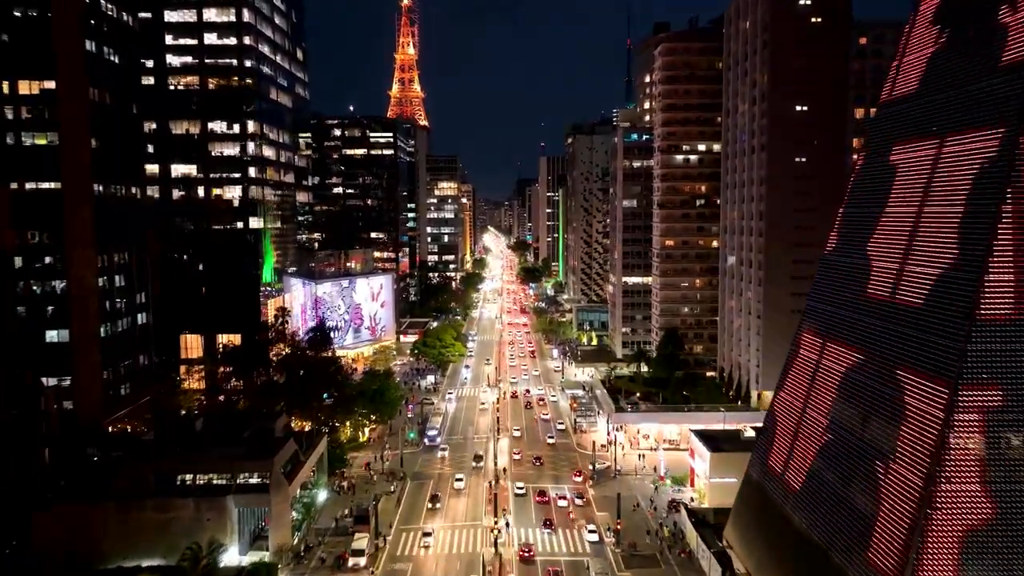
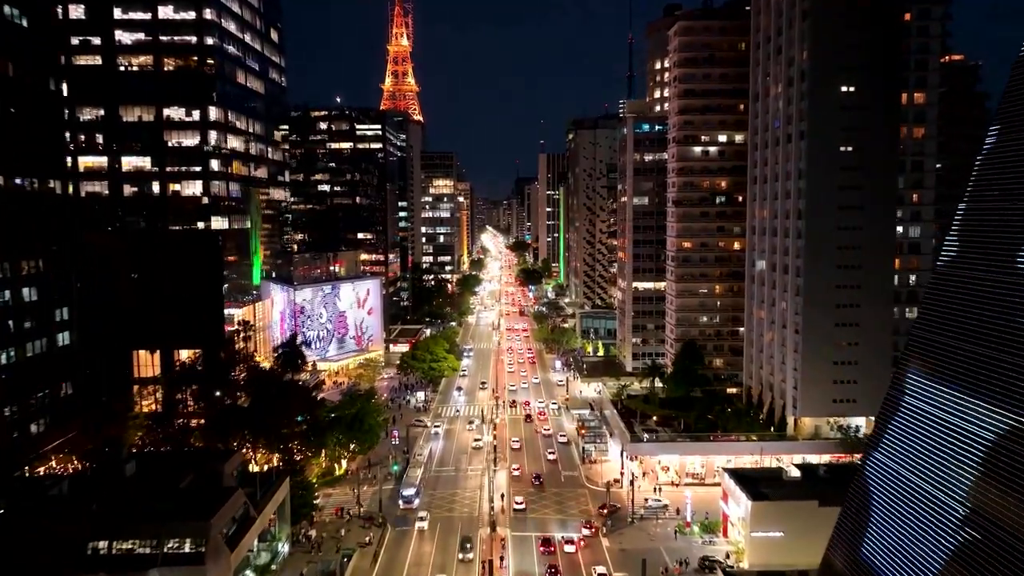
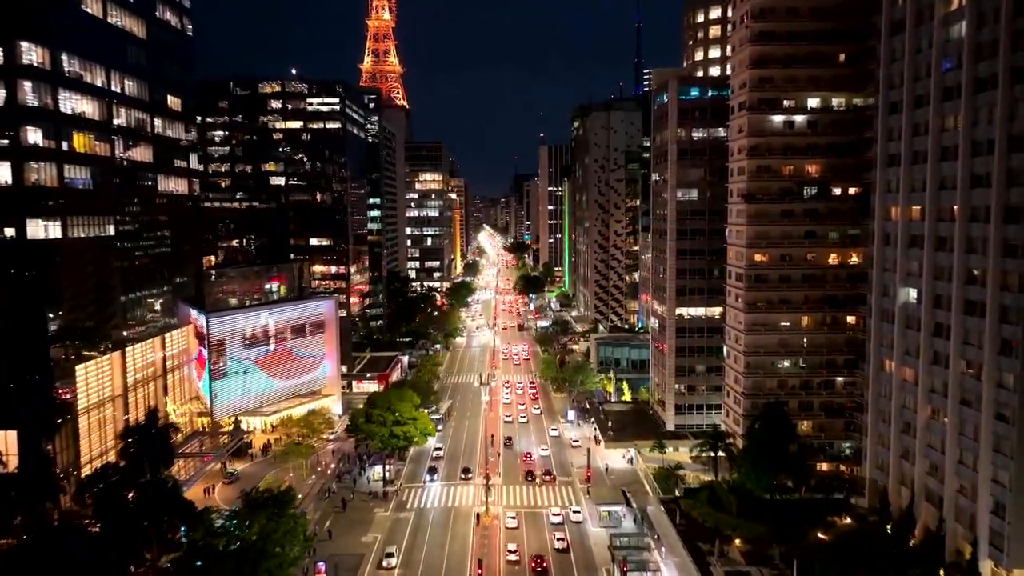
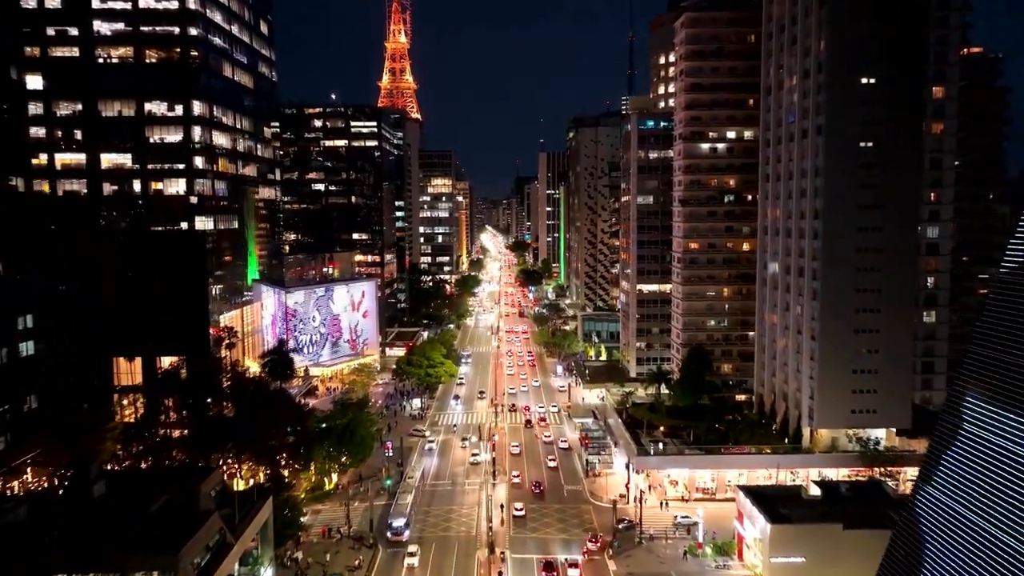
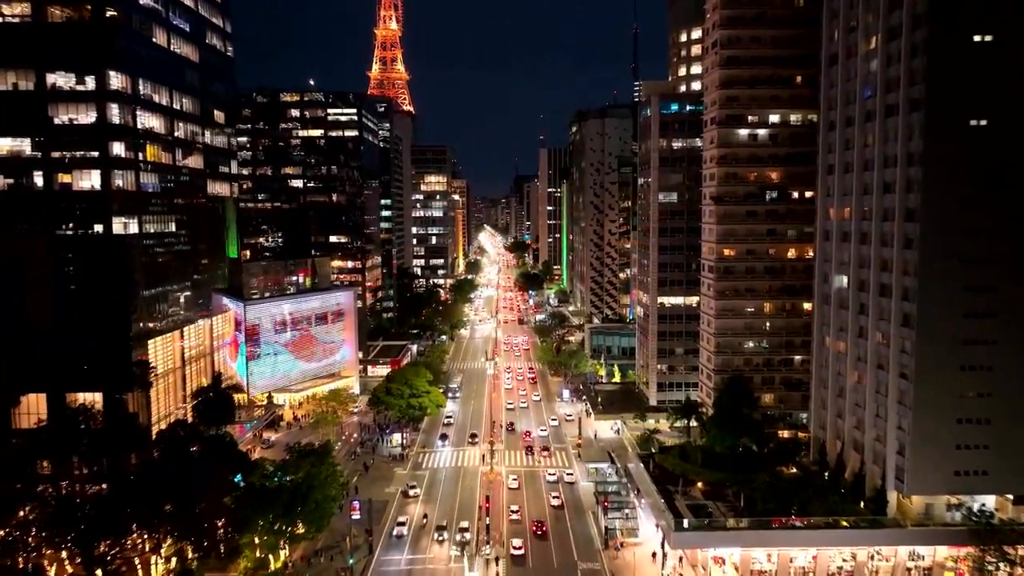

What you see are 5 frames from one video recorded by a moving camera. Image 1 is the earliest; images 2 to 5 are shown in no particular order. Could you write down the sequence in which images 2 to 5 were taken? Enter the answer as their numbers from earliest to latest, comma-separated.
2, 4, 5, 3
